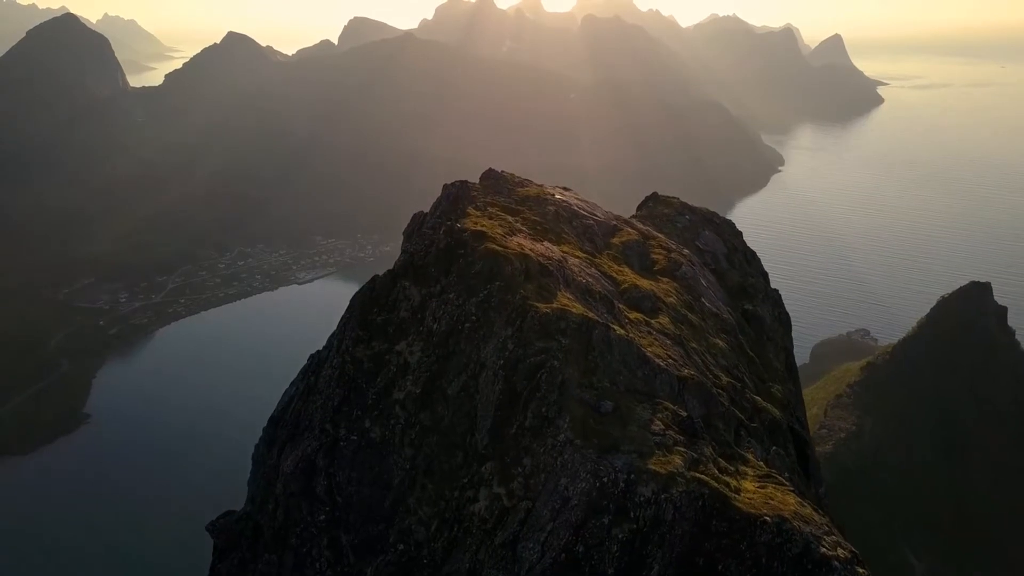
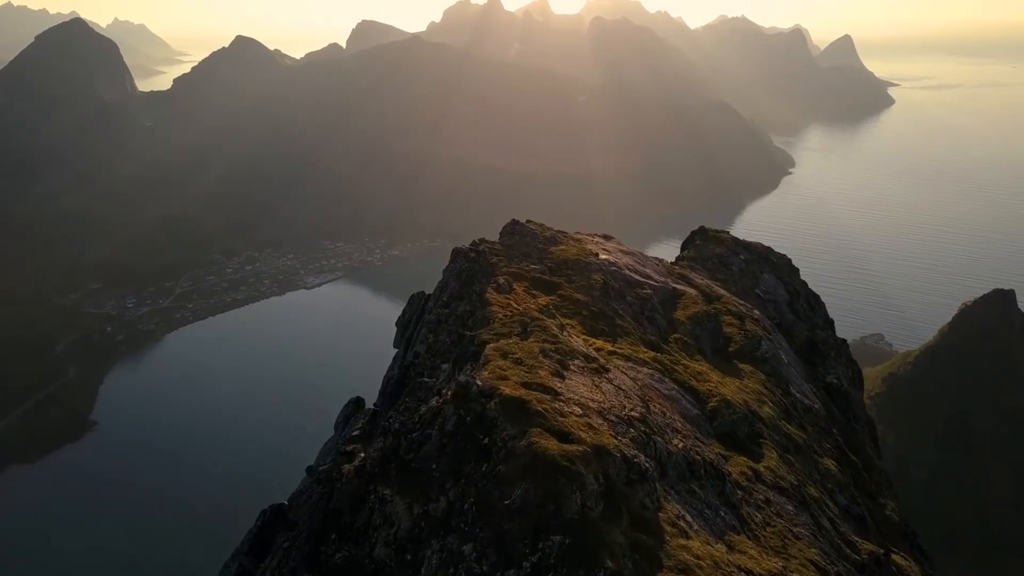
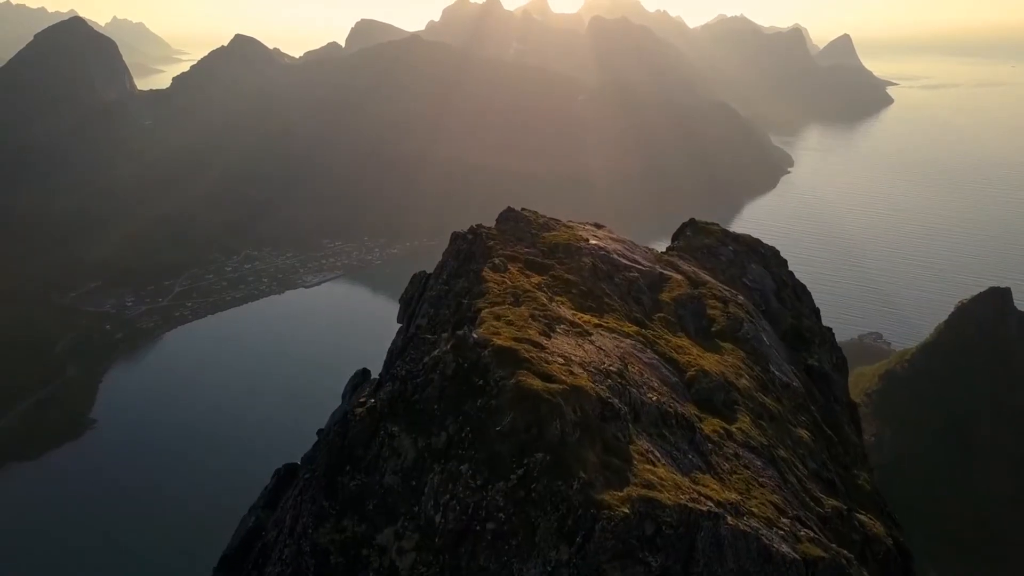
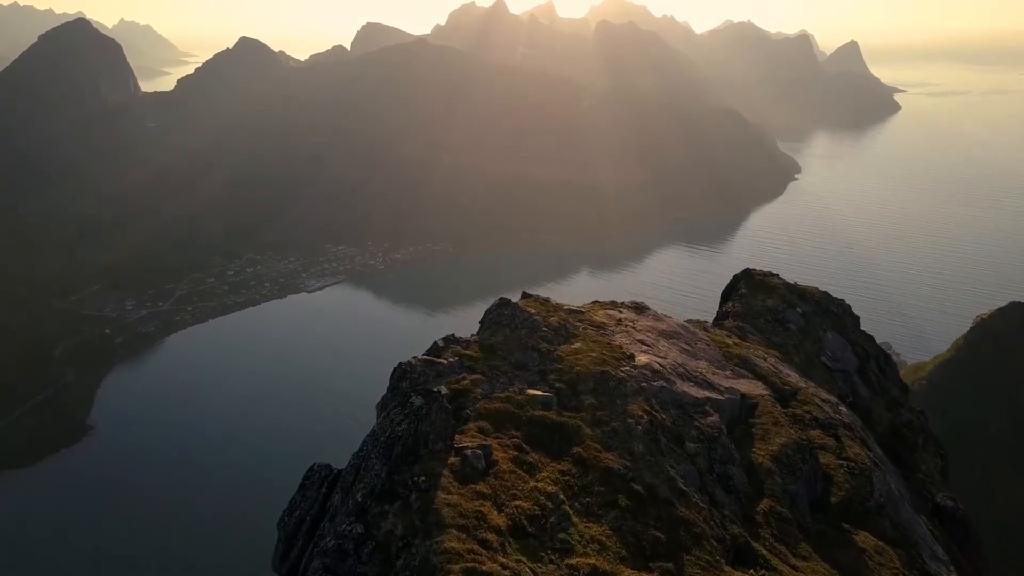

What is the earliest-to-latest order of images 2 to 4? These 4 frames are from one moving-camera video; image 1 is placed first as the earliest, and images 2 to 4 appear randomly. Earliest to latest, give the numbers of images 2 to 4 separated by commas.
3, 2, 4
